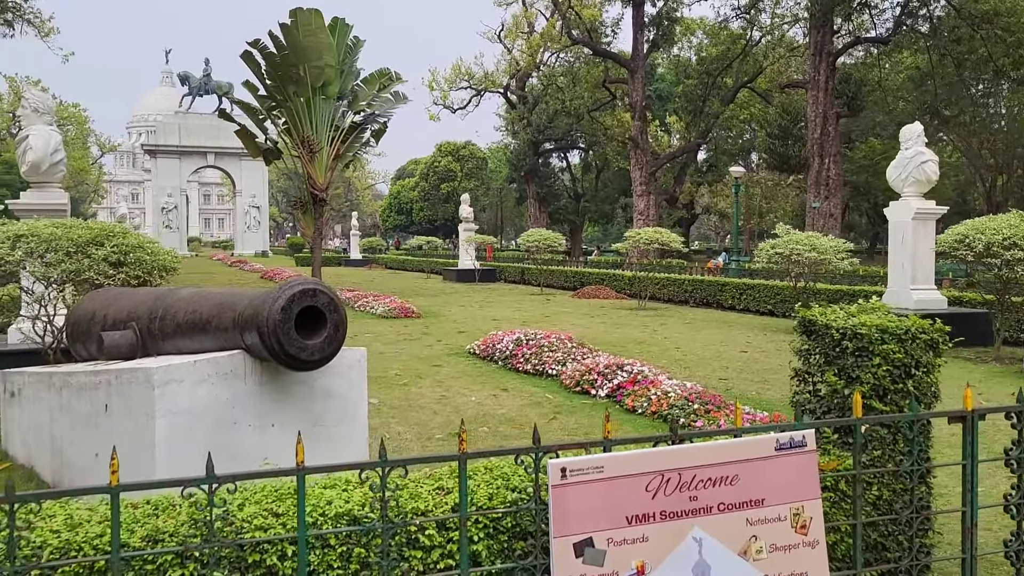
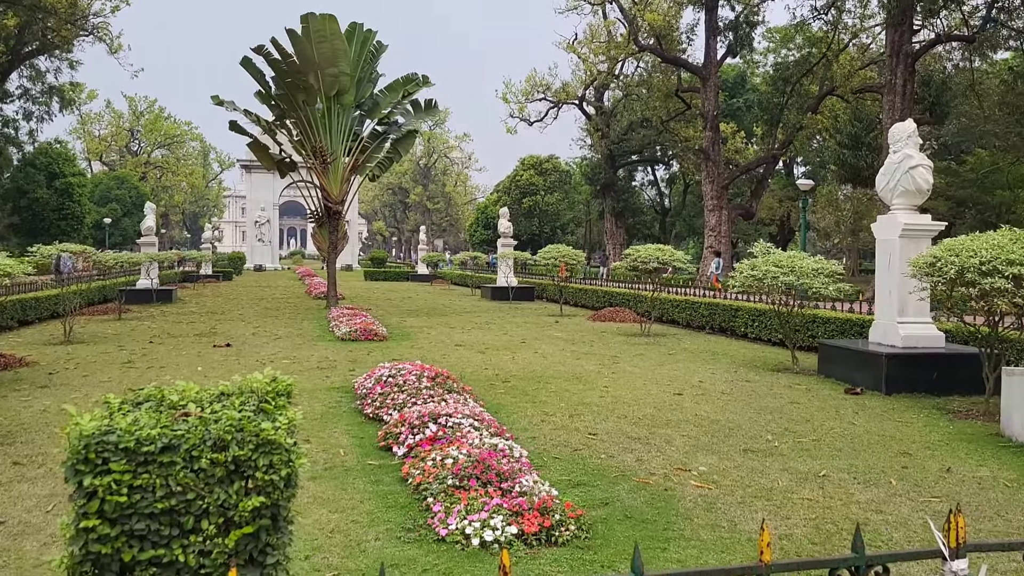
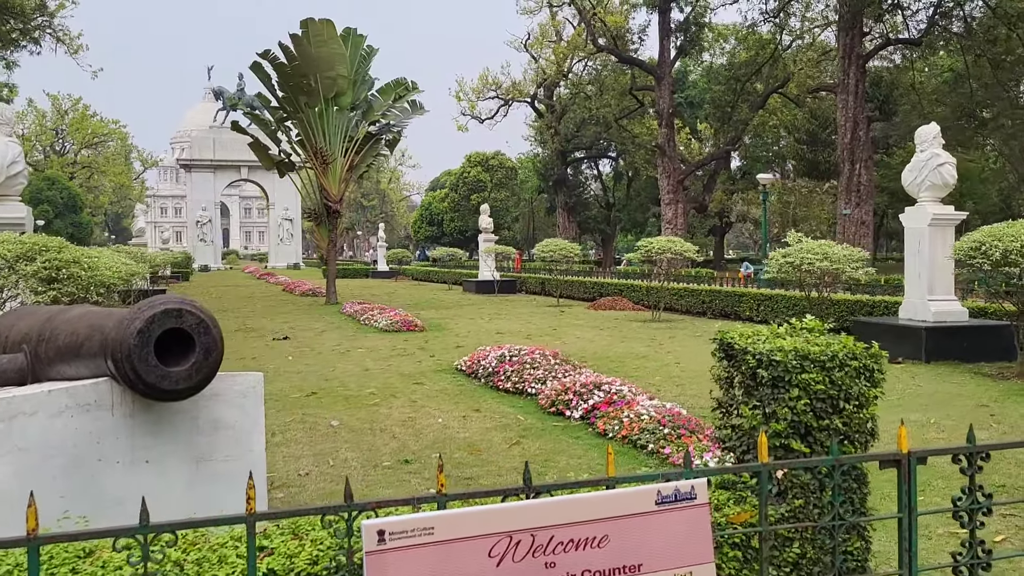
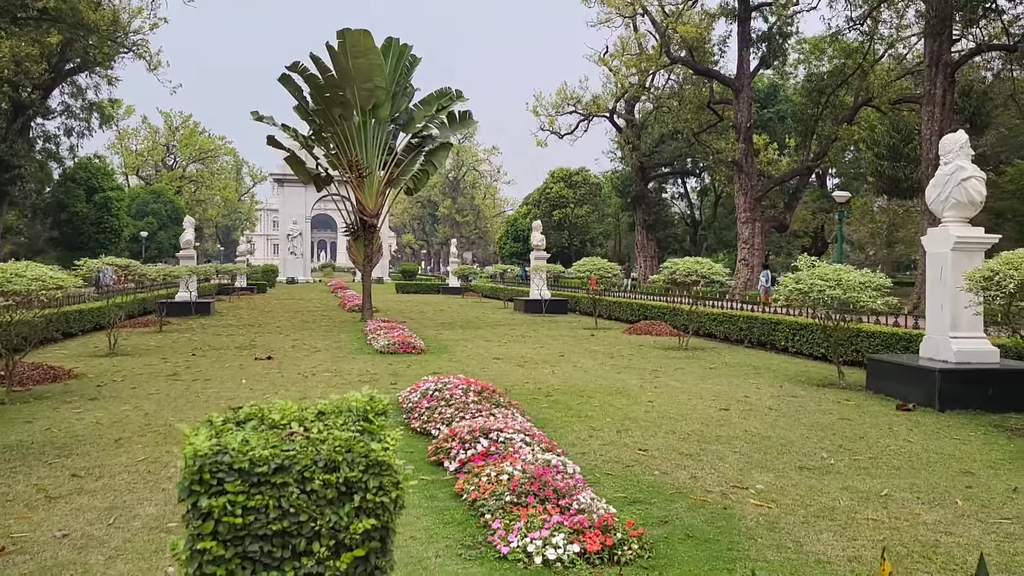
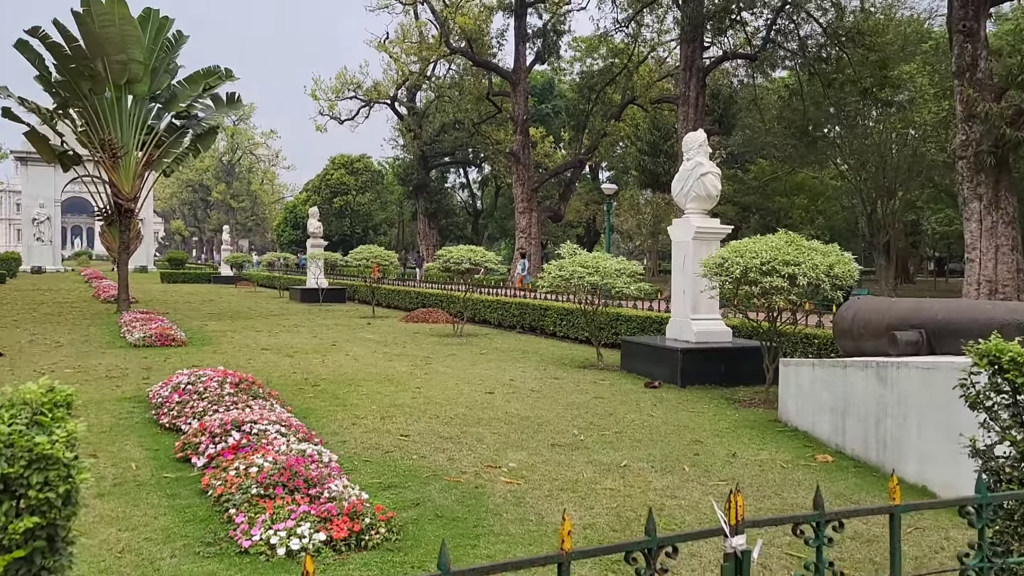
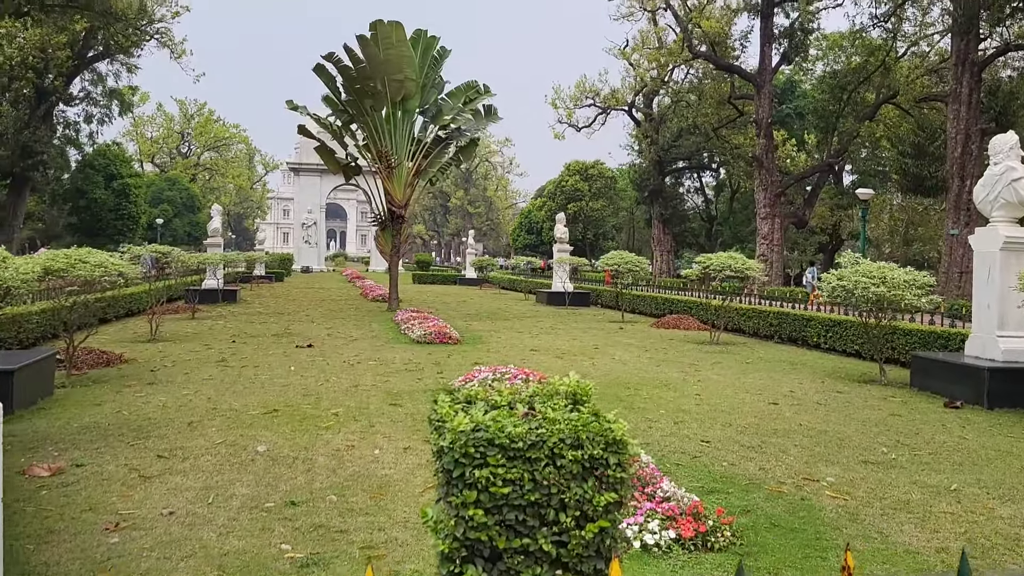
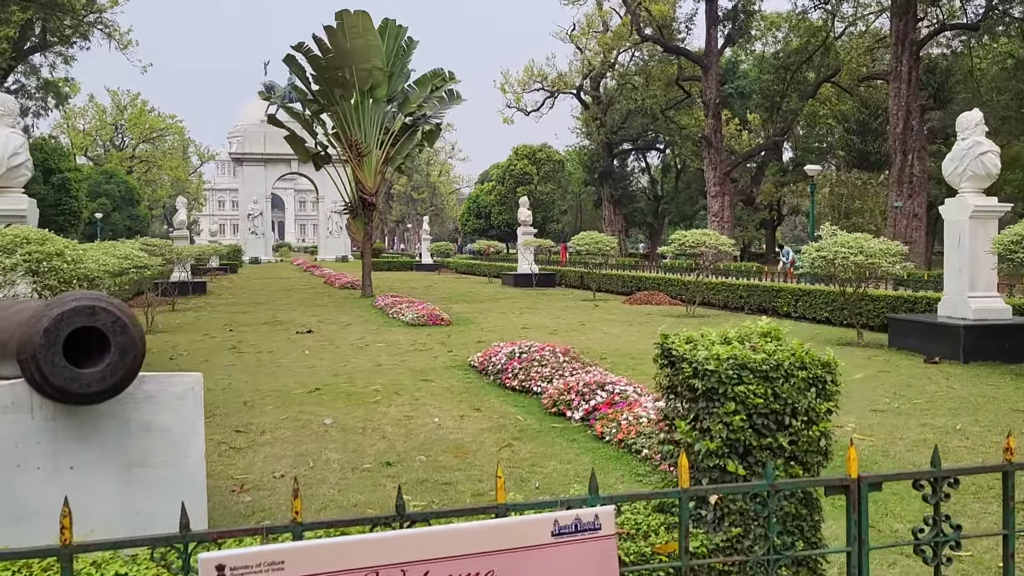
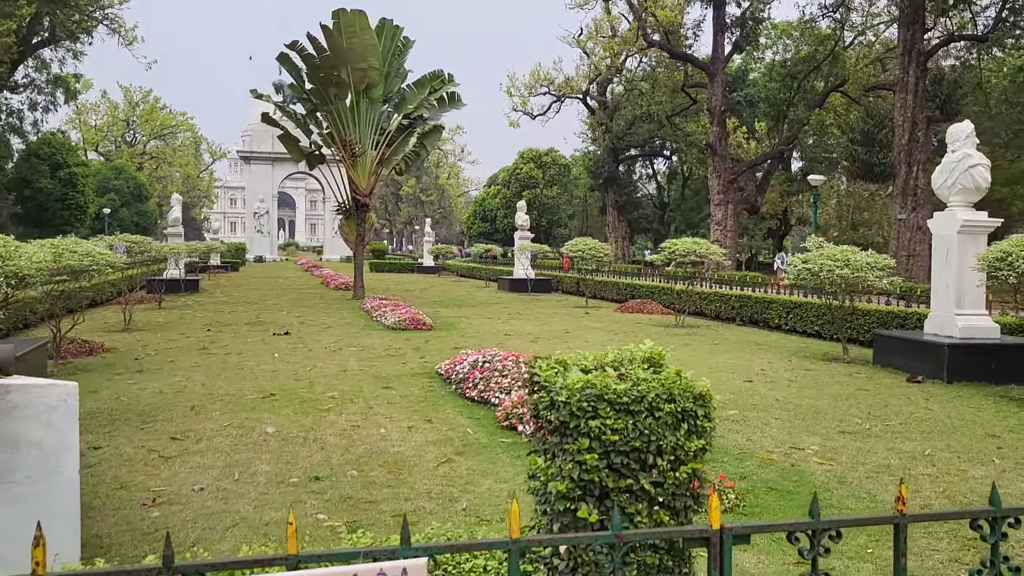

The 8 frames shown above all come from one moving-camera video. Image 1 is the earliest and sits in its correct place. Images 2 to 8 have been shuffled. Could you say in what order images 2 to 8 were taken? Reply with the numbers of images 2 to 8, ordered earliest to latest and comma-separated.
3, 7, 8, 6, 4, 2, 5
